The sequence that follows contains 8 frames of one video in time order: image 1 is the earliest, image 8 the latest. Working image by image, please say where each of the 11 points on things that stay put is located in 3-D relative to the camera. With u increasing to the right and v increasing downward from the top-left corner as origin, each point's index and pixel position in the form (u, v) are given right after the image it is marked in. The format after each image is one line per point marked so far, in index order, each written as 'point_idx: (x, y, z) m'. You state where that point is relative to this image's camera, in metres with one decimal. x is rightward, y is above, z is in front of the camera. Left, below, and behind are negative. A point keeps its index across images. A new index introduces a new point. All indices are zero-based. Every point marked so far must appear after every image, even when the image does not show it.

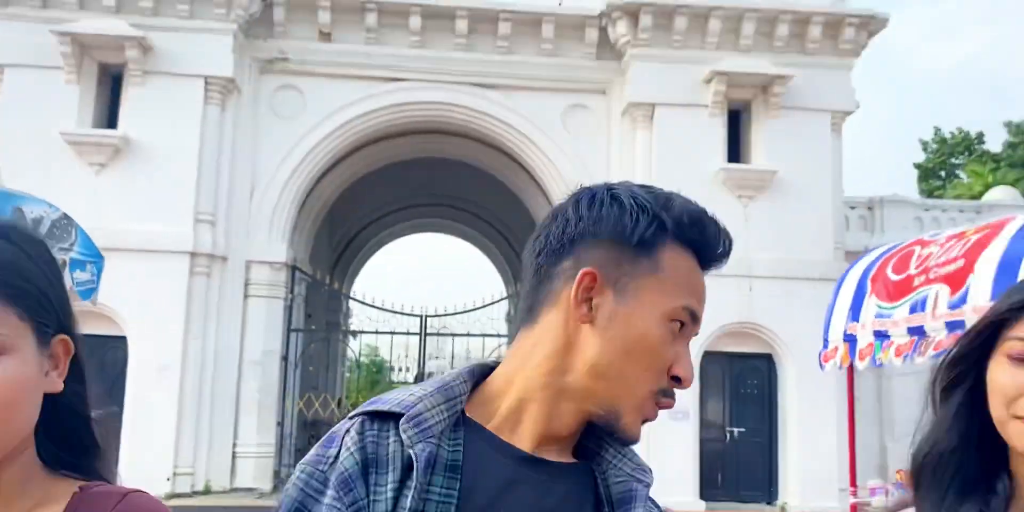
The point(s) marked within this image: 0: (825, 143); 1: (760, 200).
0: (+3.9, +1.4, +11.1) m
1: (+3.1, +0.7, +10.9) m
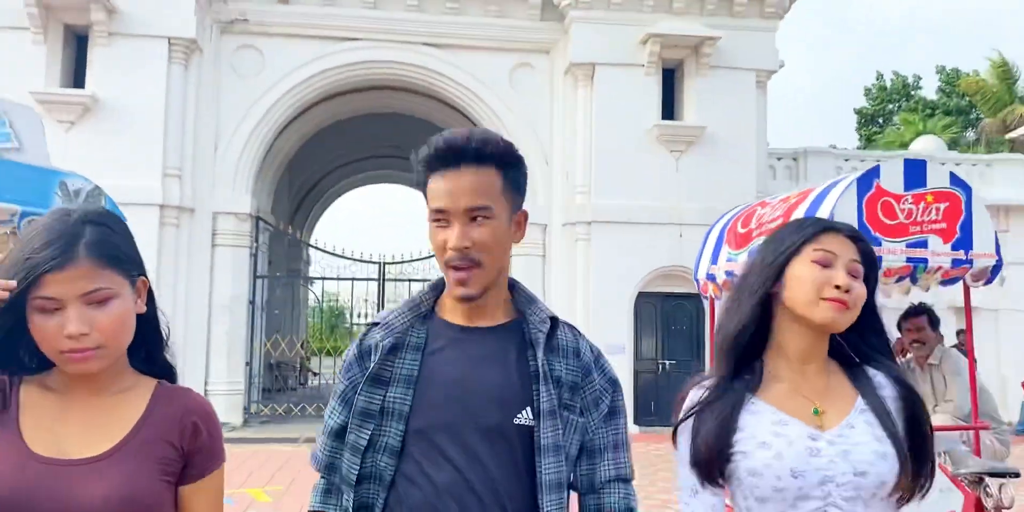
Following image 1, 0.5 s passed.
0: (+3.3, +2.1, +12.0) m
1: (+2.4, +1.4, +11.8) m
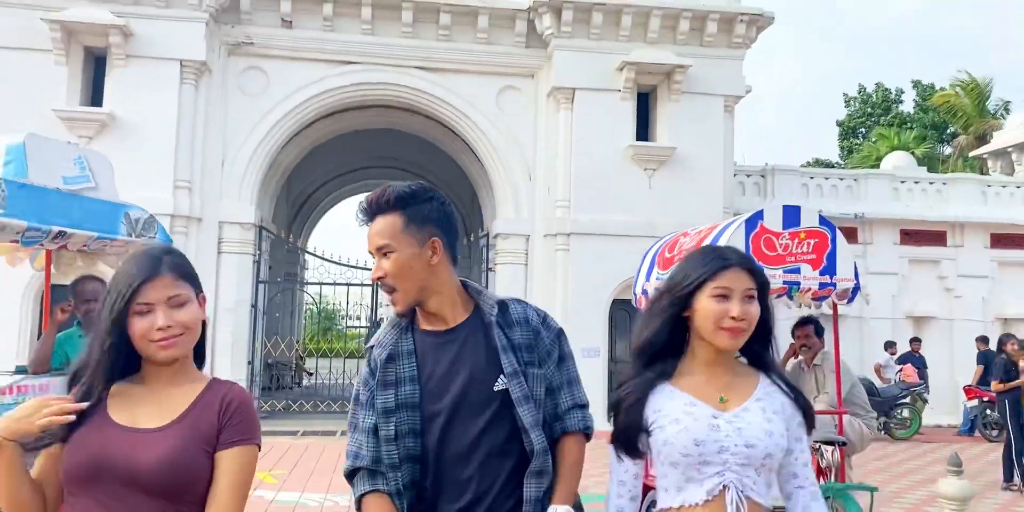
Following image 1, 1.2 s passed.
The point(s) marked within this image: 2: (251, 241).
0: (+3.0, +2.0, +13.0) m
1: (+2.2, +1.2, +12.8) m
2: (-3.7, +0.2, +12.3) m
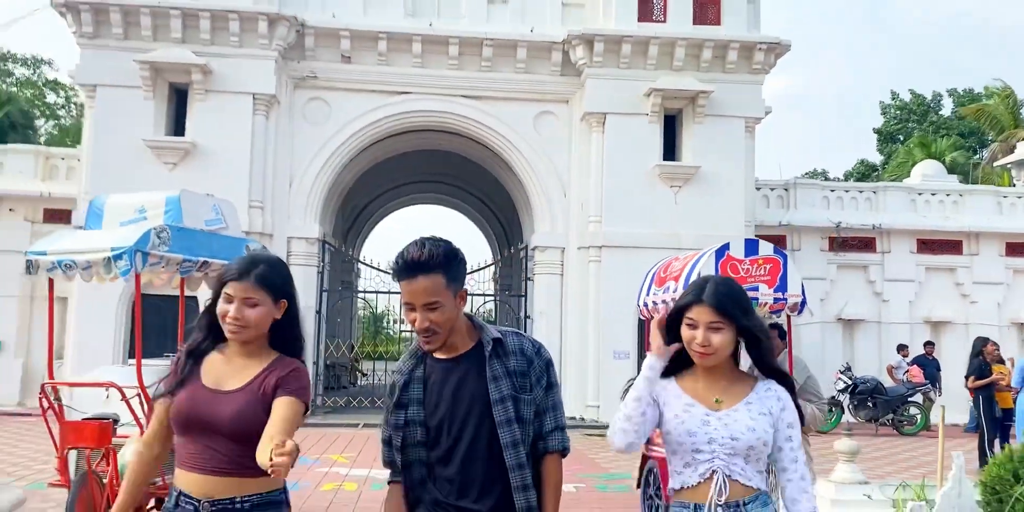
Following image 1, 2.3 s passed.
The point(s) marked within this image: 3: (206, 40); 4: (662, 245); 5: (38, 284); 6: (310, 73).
0: (+3.6, +1.8, +14.1) m
1: (+2.8, +1.1, +13.9) m
2: (-3.1, 0.0, +13.8) m
3: (-4.7, +3.3, +13.3) m
4: (+2.3, +0.2, +13.7) m
5: (-8.1, -0.5, +15.0) m
6: (-3.2, +2.9, +13.8) m
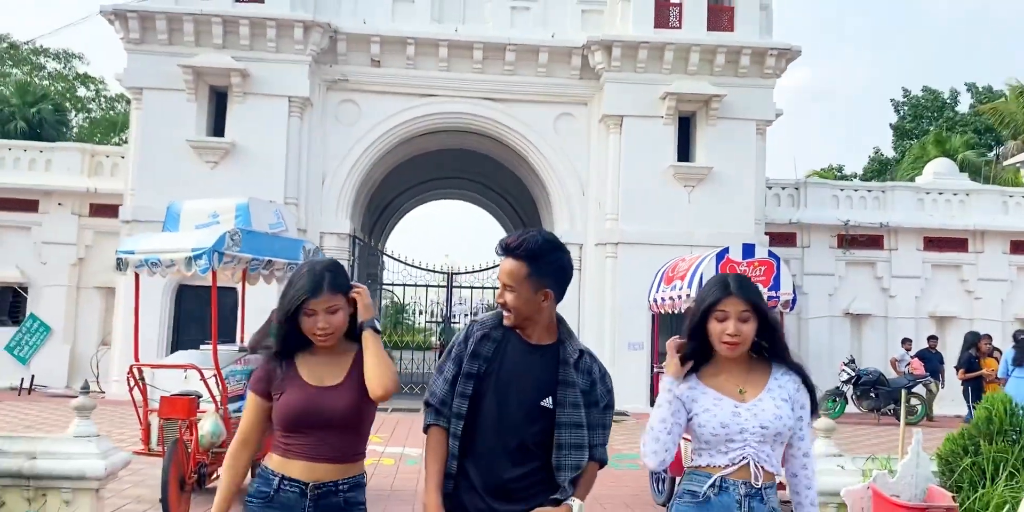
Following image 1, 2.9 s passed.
0: (+4.0, +1.9, +14.7) m
1: (+3.1, +1.1, +14.5) m
2: (-2.7, +0.1, +14.6) m
3: (-4.3, +3.4, +14.1) m
4: (+2.7, +0.2, +14.4) m
5: (-7.7, -0.3, +15.9) m
6: (-2.8, +3.0, +14.6) m
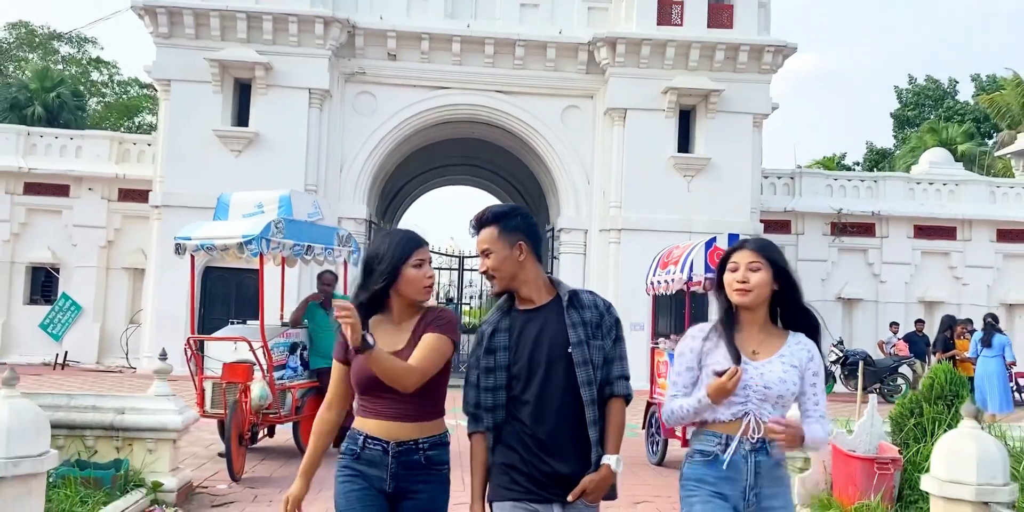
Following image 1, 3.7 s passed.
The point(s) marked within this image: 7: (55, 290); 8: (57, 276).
0: (+4.1, +2.1, +15.4) m
1: (+3.3, +1.4, +15.3) m
2: (-2.6, +0.4, +15.4) m
3: (-4.1, +3.7, +14.9) m
4: (+2.8, +0.5, +15.2) m
5: (-7.6, 0.0, +16.7) m
6: (-2.7, +3.3, +15.3) m
7: (-8.7, -0.6, +16.7) m
8: (-8.6, -0.4, +16.7) m
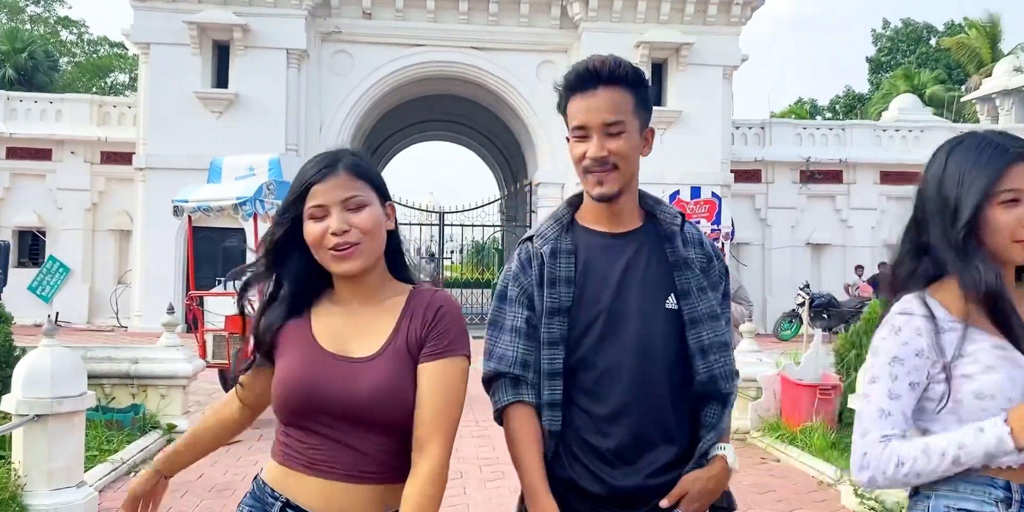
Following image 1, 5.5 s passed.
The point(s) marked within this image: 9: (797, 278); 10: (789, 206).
0: (+3.7, +3.0, +15.9) m
1: (+2.9, +2.3, +15.7) m
2: (-3.0, +1.2, +15.7) m
3: (-4.6, +4.4, +15.0) m
4: (+2.4, +1.3, +15.6) m
5: (-8.0, +0.7, +17.0) m
6: (-3.1, +4.0, +15.5) m
7: (-9.1, +0.1, +16.9) m
8: (-9.0, +0.3, +17.0) m
9: (+5.8, -0.4, +17.8) m
10: (+5.6, +1.0, +17.8) m
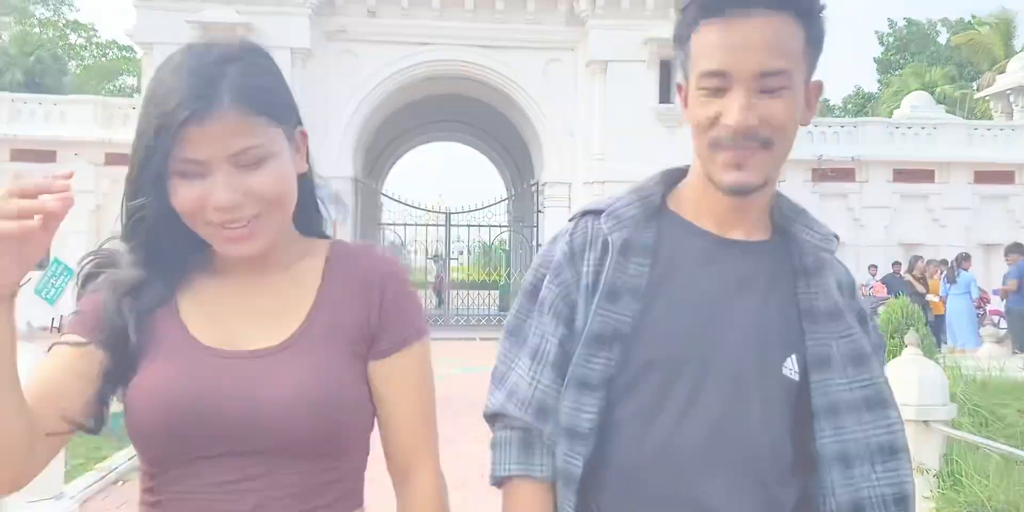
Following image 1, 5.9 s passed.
0: (+3.8, +3.0, +15.6) m
1: (+3.0, +2.3, +15.5) m
2: (-2.9, +1.1, +15.5) m
3: (-4.5, +4.3, +14.9) m
4: (+2.6, +1.3, +15.4) m
5: (-7.9, +0.7, +16.9) m
6: (-3.0, +4.0, +15.4) m
7: (-8.9, 0.0, +16.8) m
8: (-8.9, +0.3, +16.8) m
9: (+5.9, -0.4, +17.5) m
10: (+5.8, +1.0, +17.5) m
